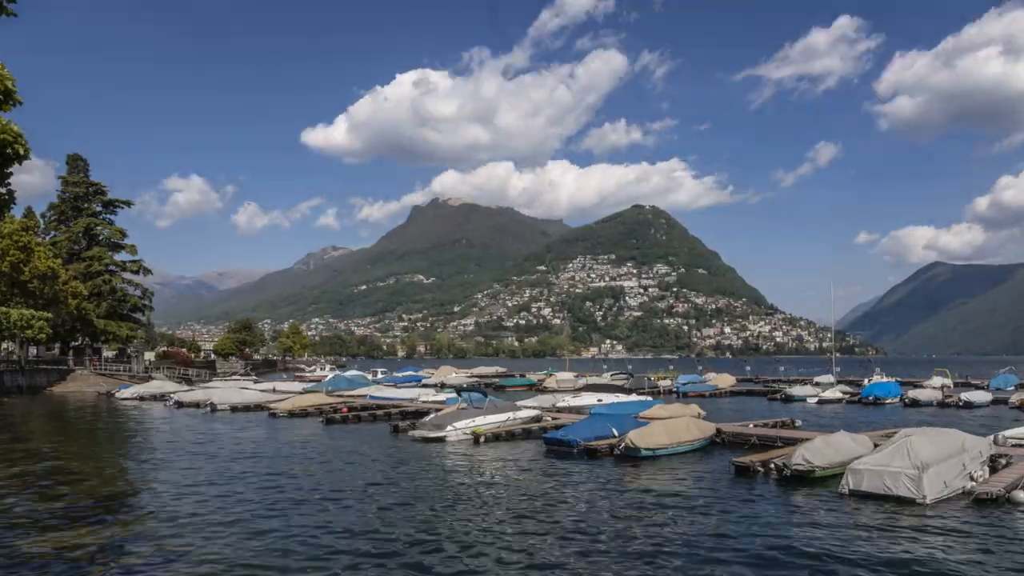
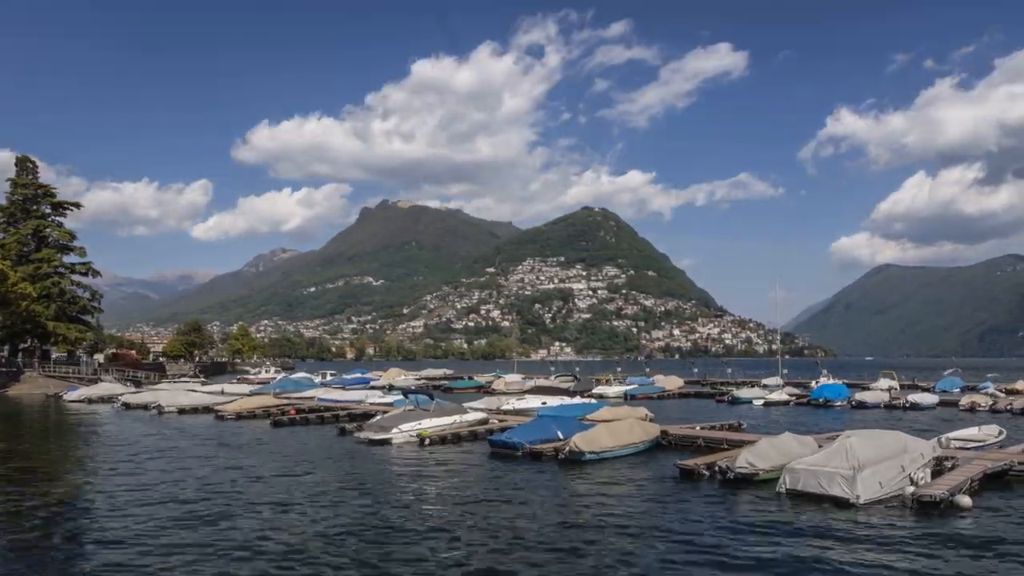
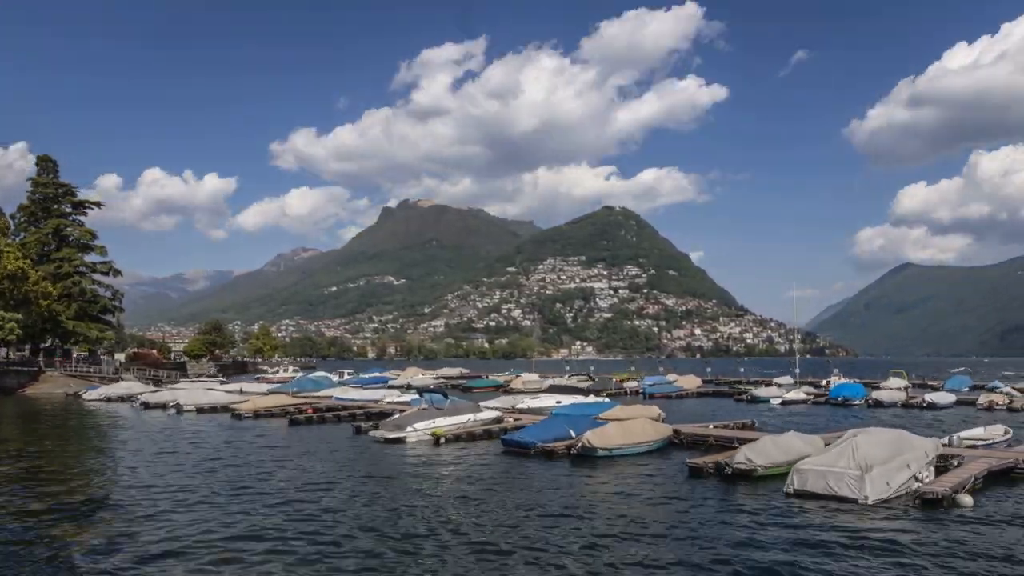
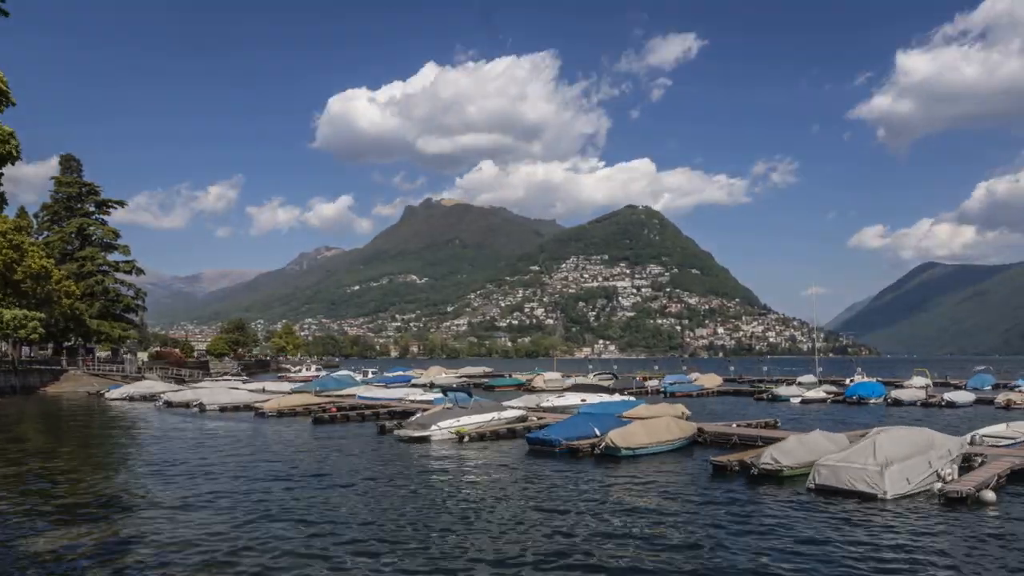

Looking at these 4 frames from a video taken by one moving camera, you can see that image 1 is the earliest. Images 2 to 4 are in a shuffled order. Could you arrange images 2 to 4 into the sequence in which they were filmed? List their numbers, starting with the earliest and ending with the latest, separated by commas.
4, 3, 2
